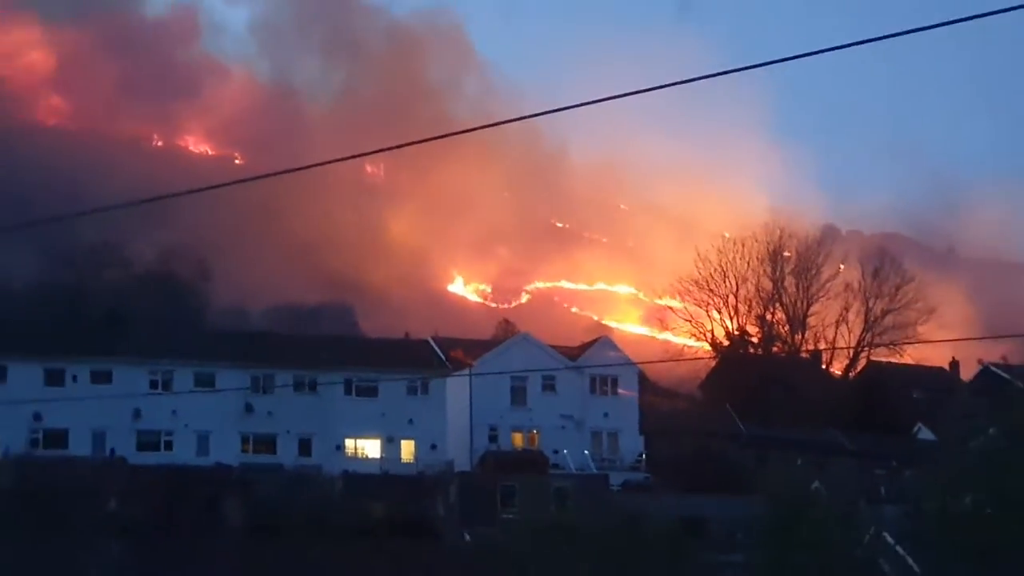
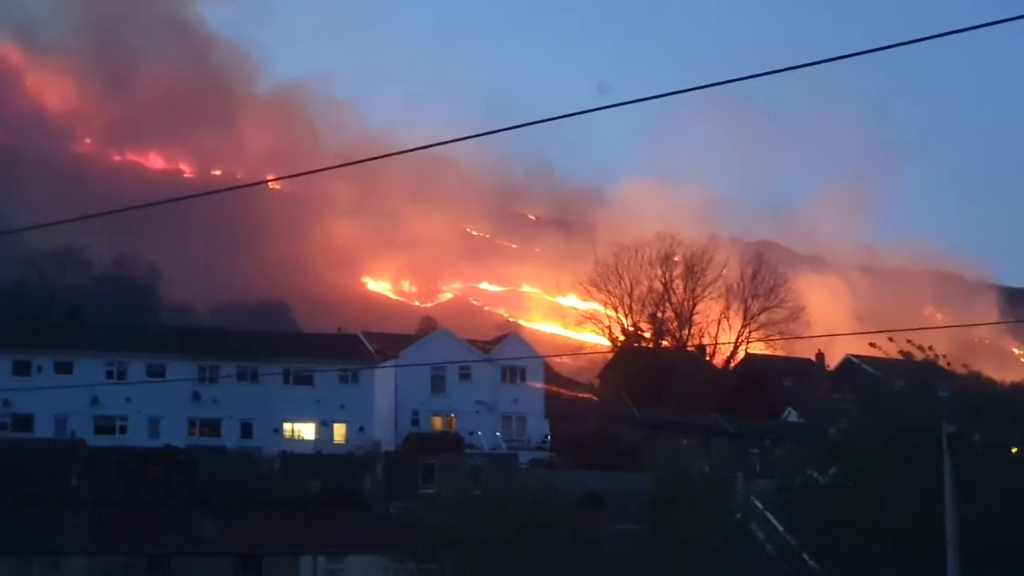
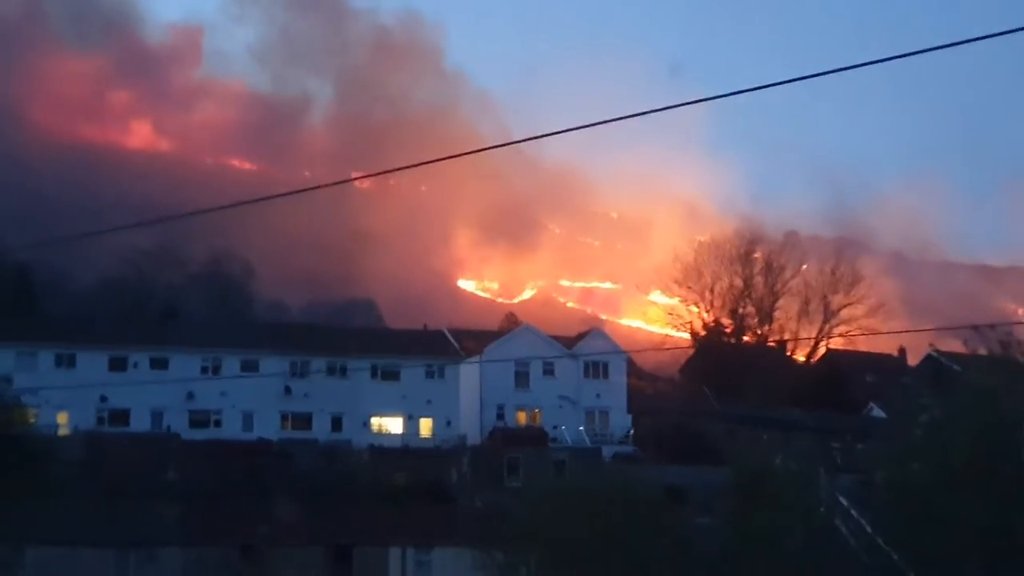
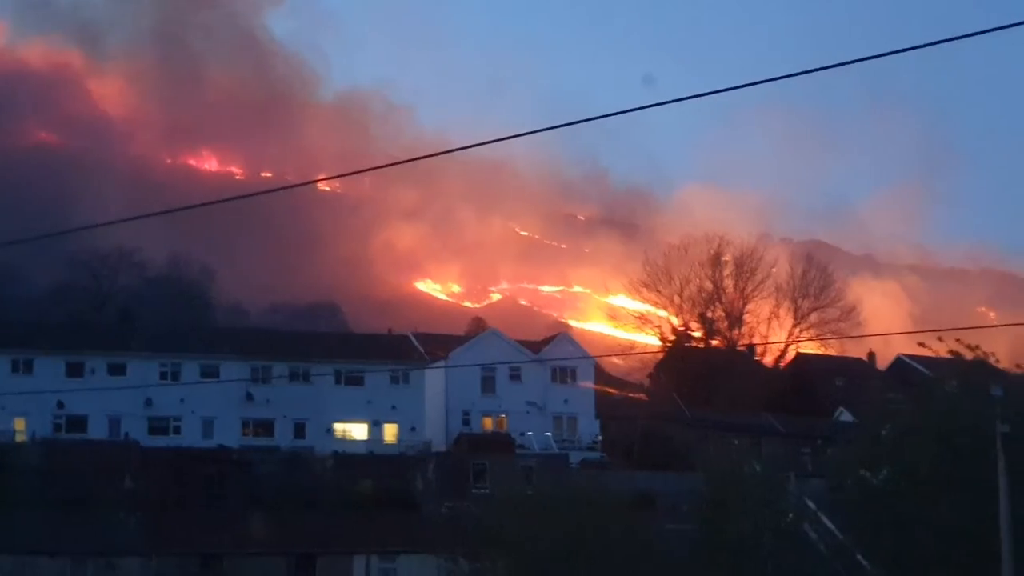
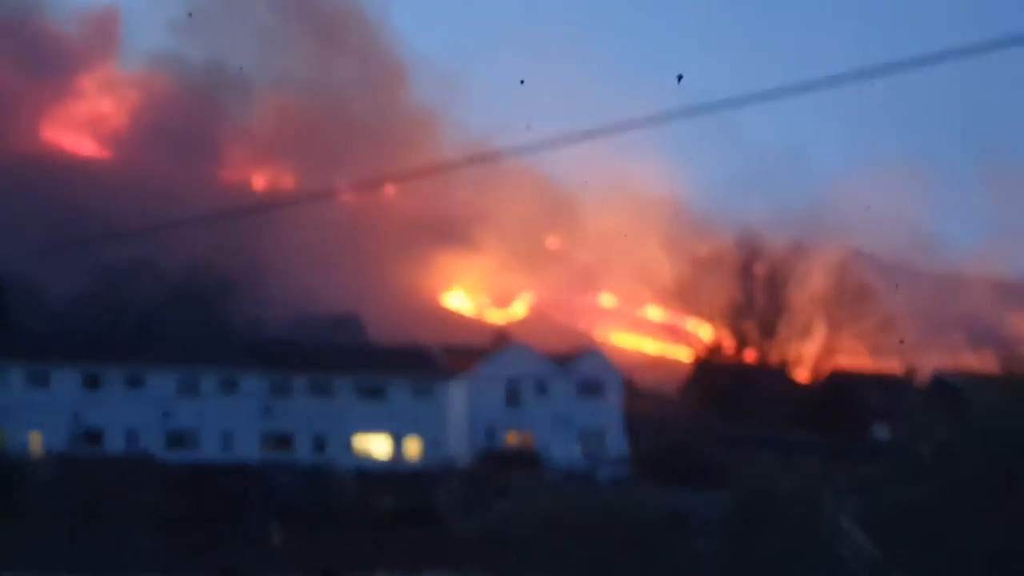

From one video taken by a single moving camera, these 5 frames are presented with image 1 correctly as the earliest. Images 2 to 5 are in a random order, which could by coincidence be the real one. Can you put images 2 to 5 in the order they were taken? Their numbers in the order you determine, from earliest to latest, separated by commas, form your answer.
3, 5, 4, 2
